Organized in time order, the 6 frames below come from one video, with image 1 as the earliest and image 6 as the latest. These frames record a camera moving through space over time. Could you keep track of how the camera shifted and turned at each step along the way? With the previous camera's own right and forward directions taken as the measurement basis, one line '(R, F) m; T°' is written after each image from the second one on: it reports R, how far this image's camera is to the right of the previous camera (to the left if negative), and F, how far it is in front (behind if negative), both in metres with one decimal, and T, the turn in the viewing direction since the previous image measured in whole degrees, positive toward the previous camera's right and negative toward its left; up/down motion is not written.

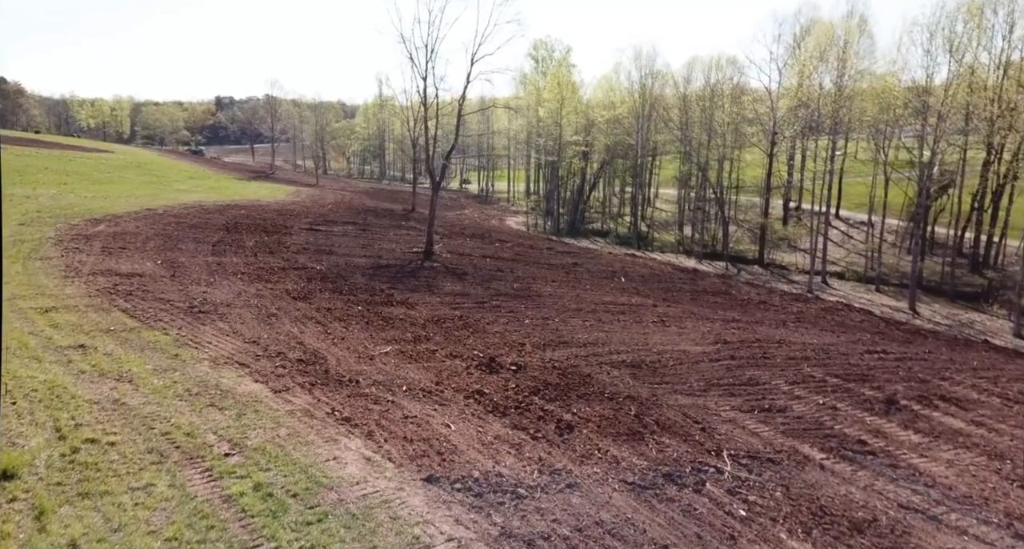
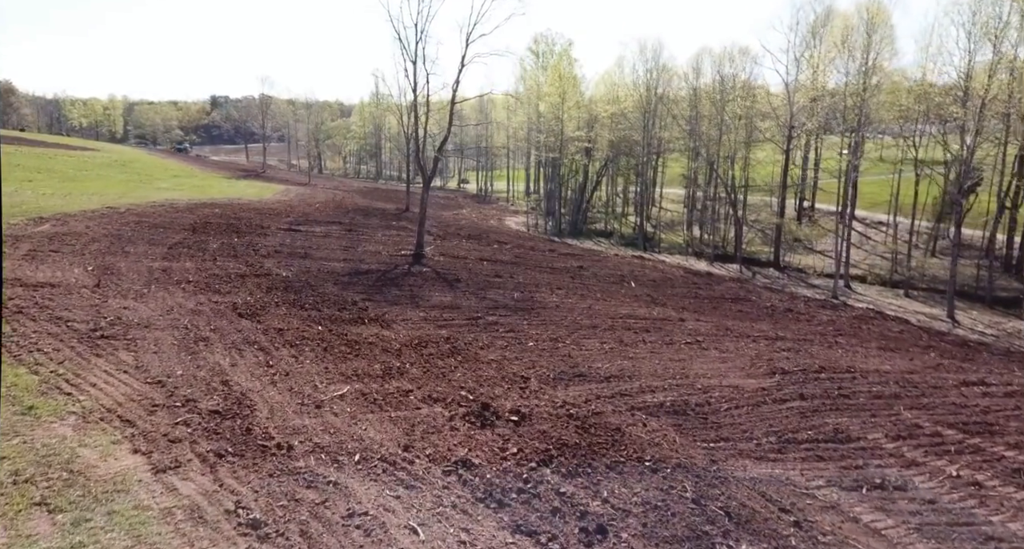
(0.0, +2.6) m; 0°
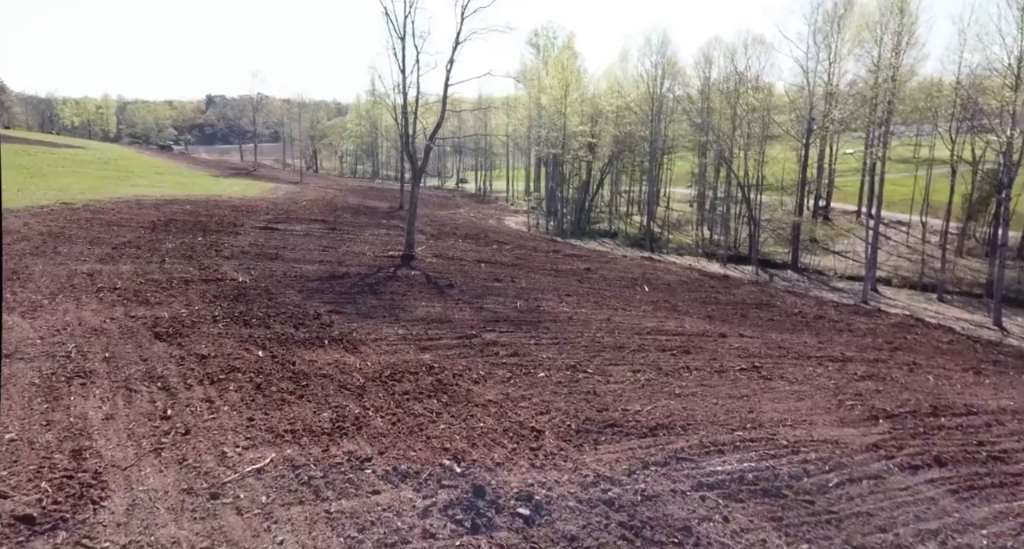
(-0.1, +2.6) m; 0°
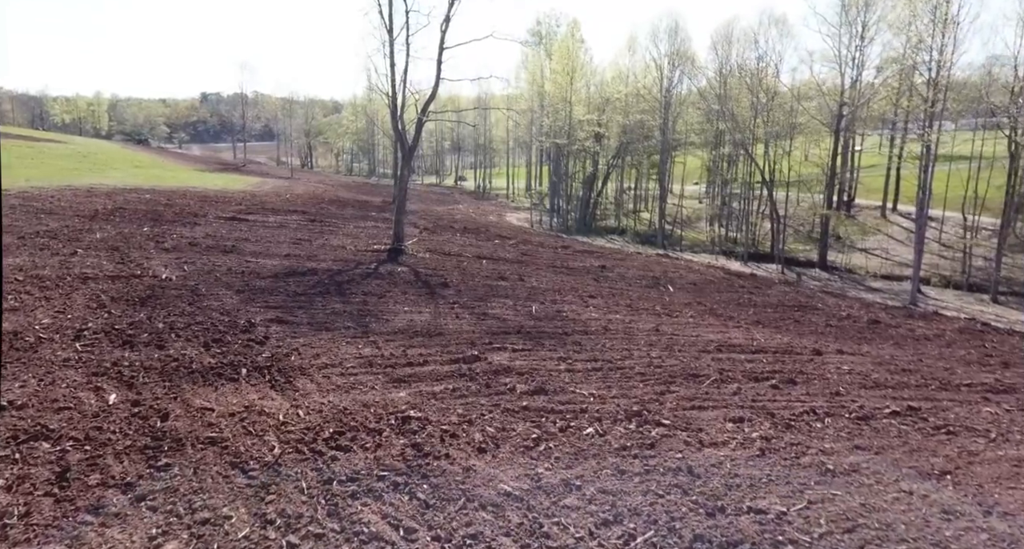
(-0.2, +3.1) m; 0°
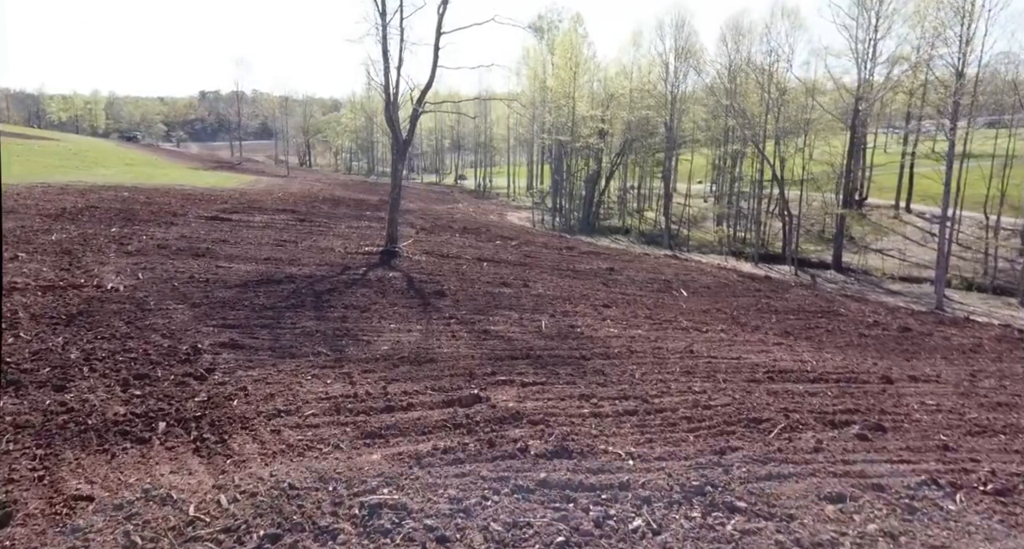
(-0.1, +1.4) m; 0°
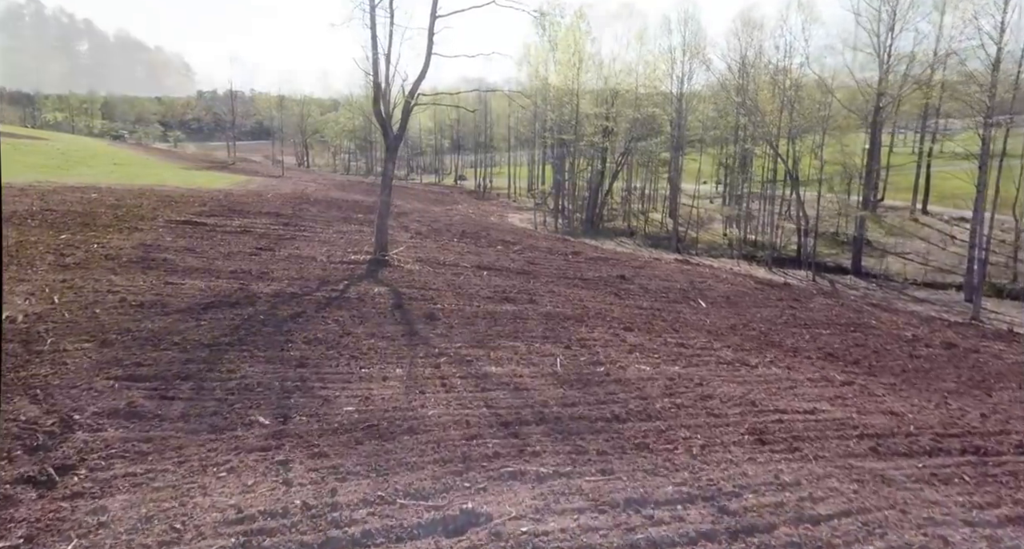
(-0.1, +1.8) m; 0°
